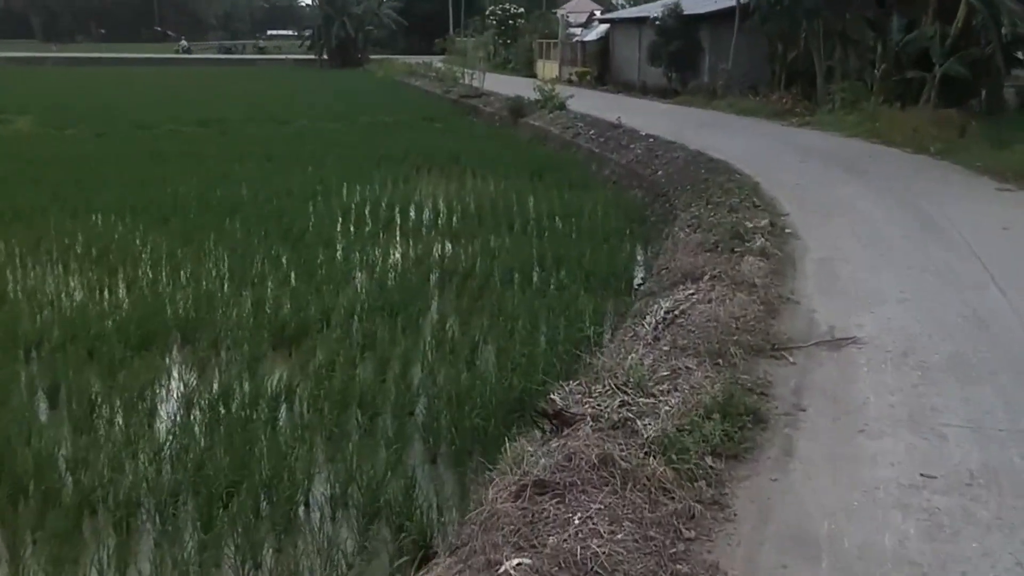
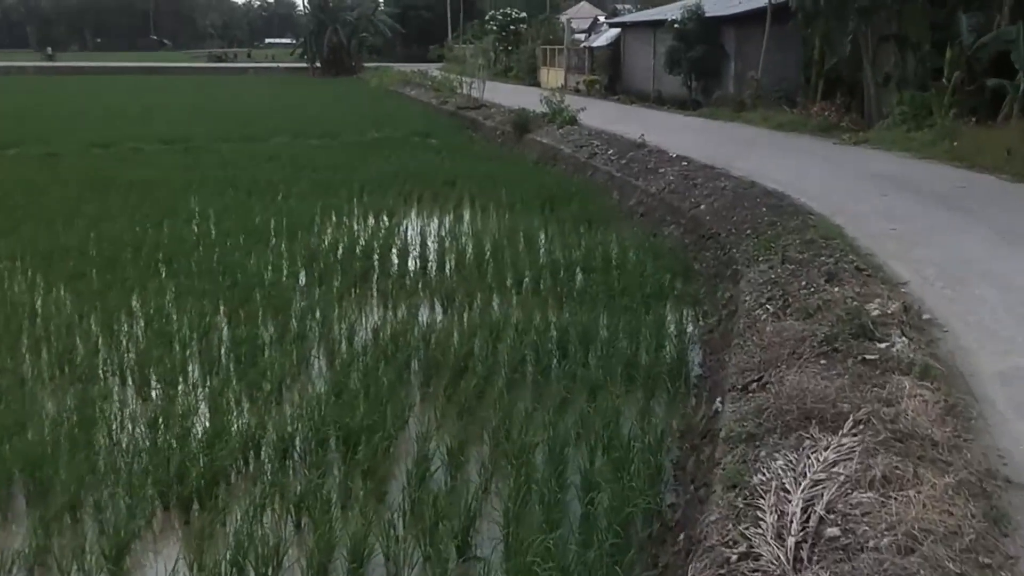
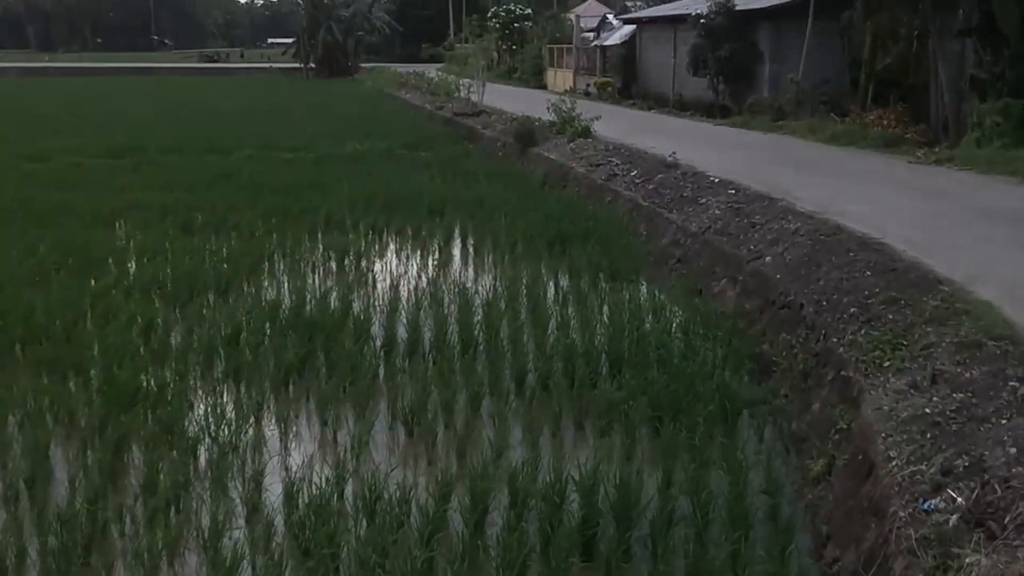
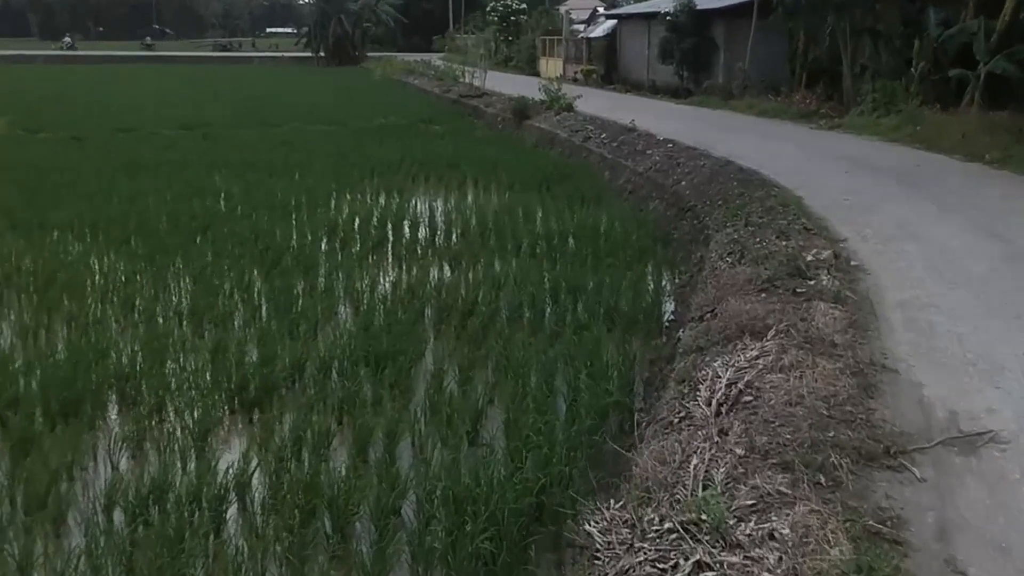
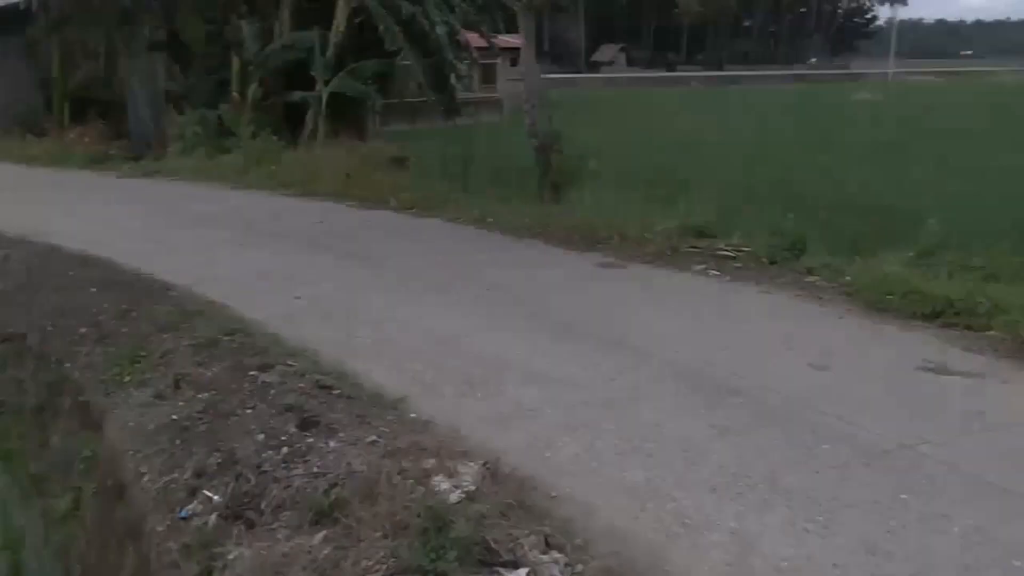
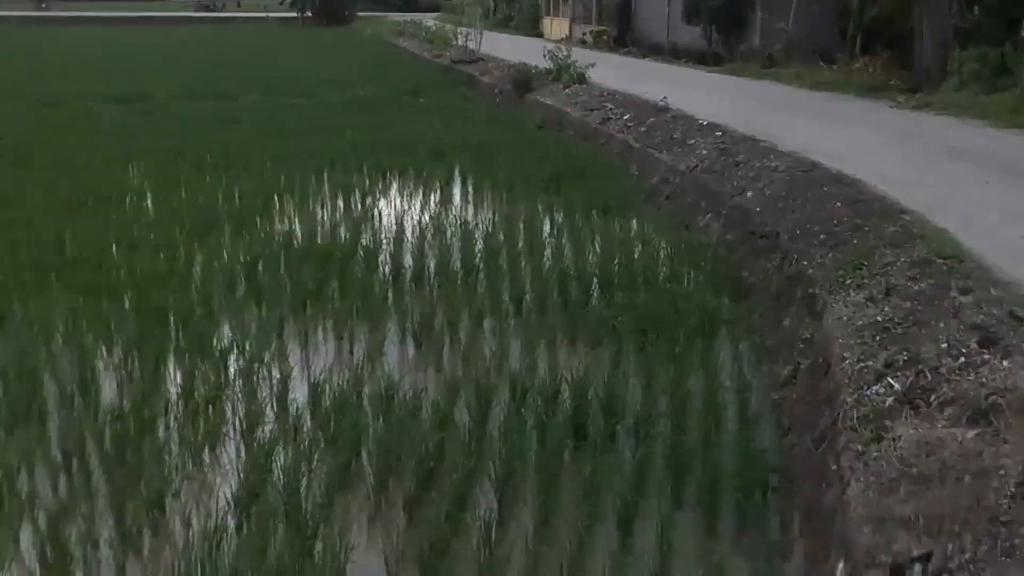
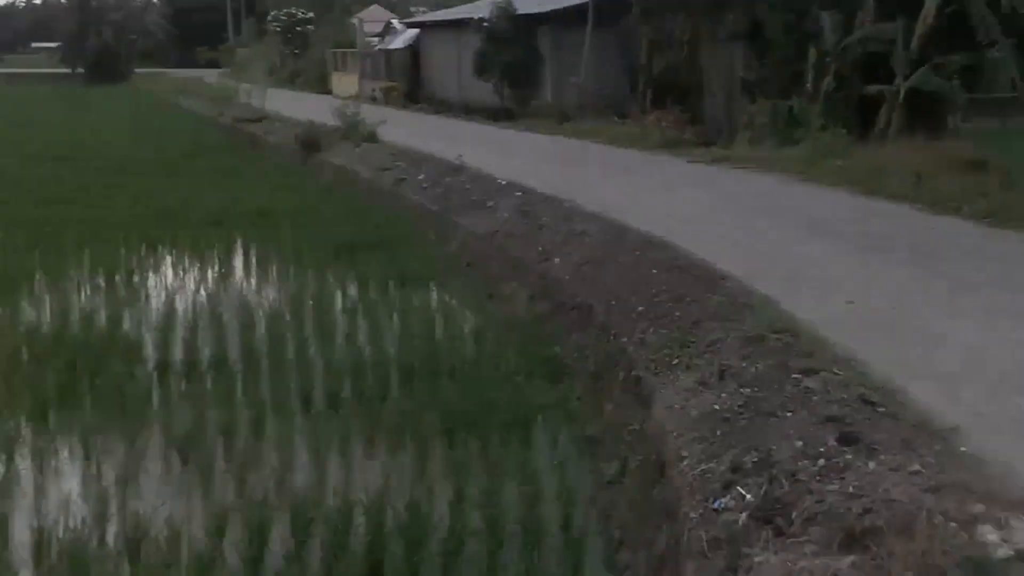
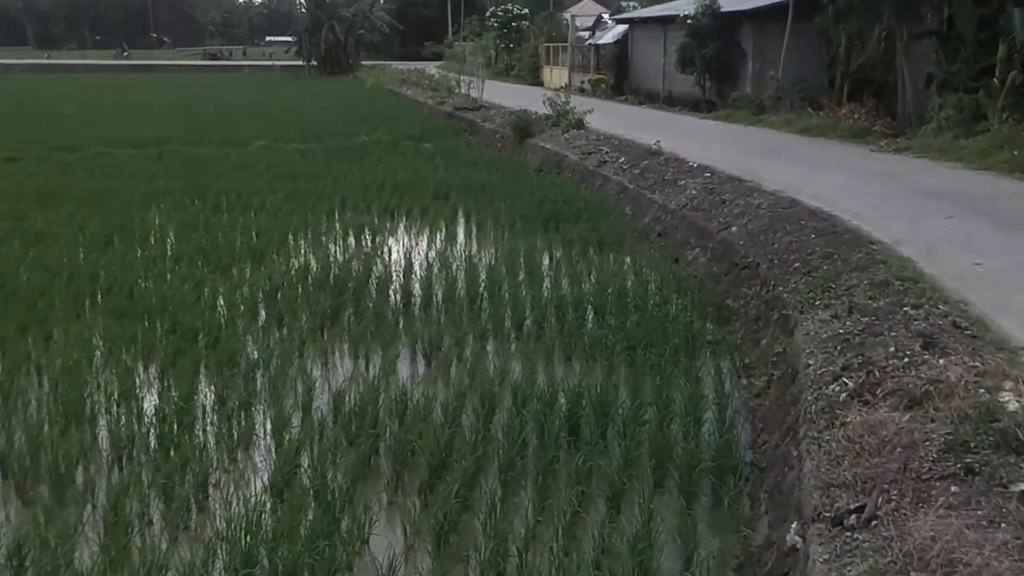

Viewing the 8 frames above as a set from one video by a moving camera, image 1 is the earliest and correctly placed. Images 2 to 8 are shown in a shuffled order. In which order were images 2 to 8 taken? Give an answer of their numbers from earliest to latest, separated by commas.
4, 2, 8, 6, 3, 7, 5
